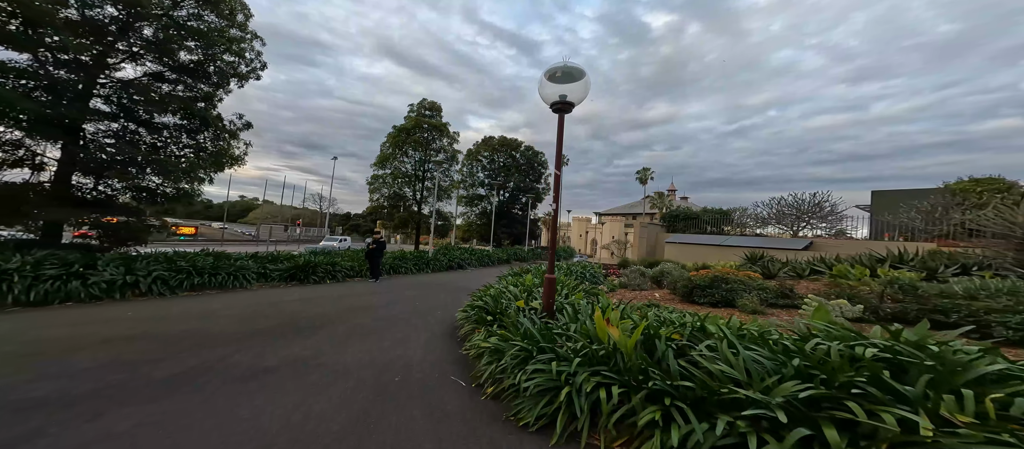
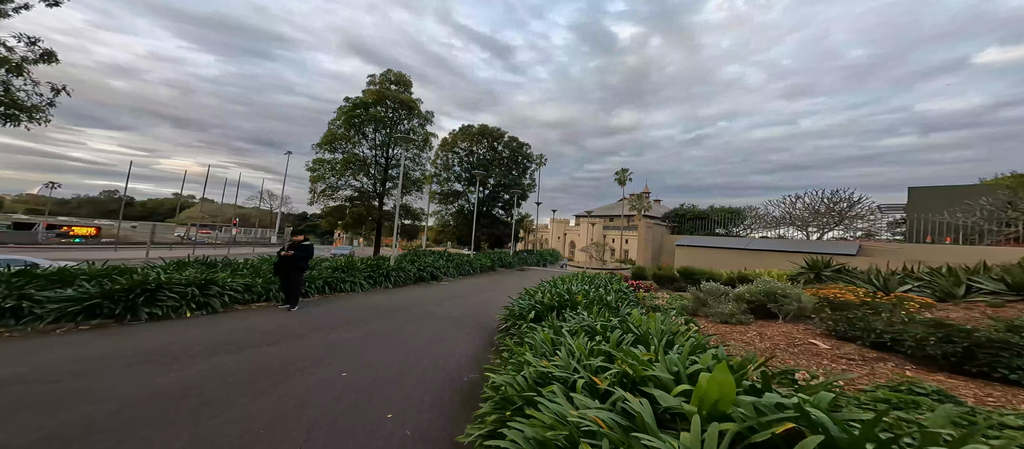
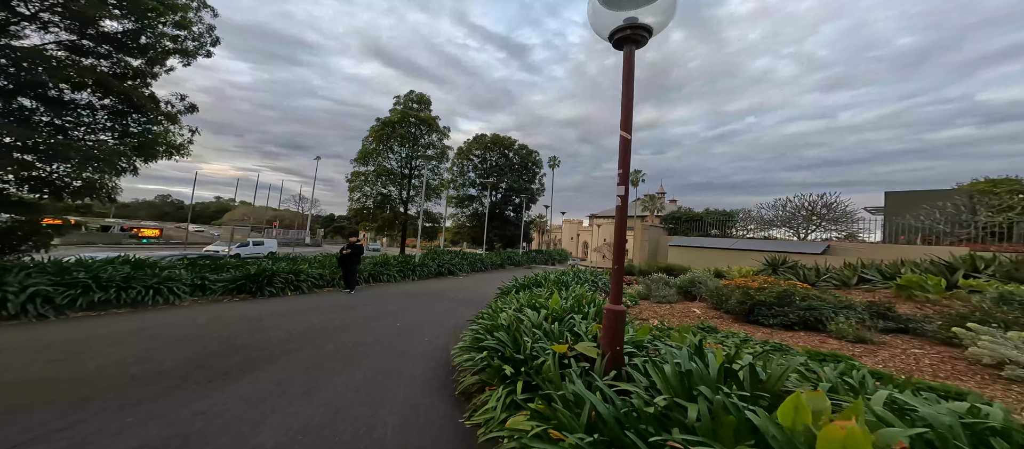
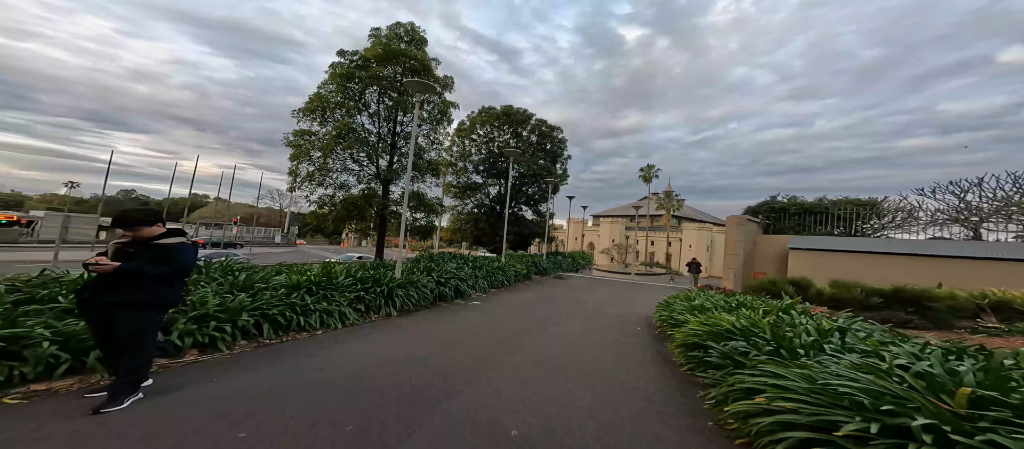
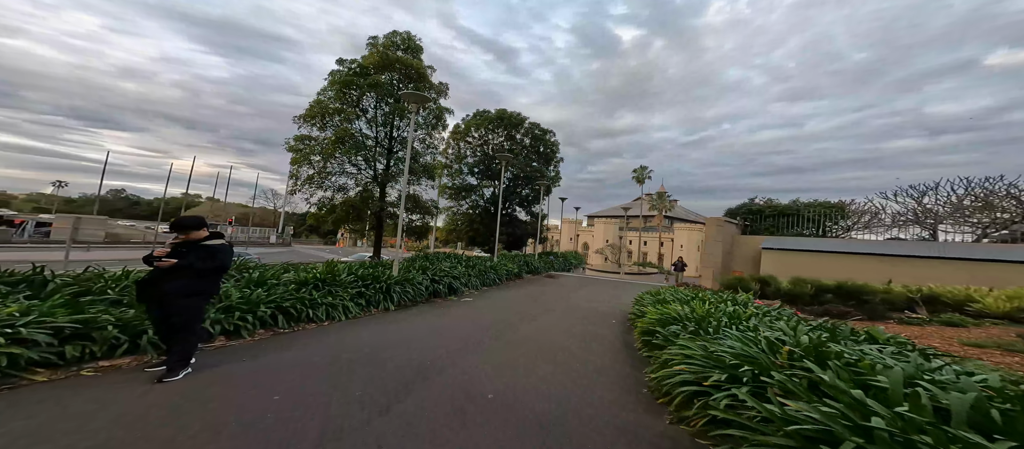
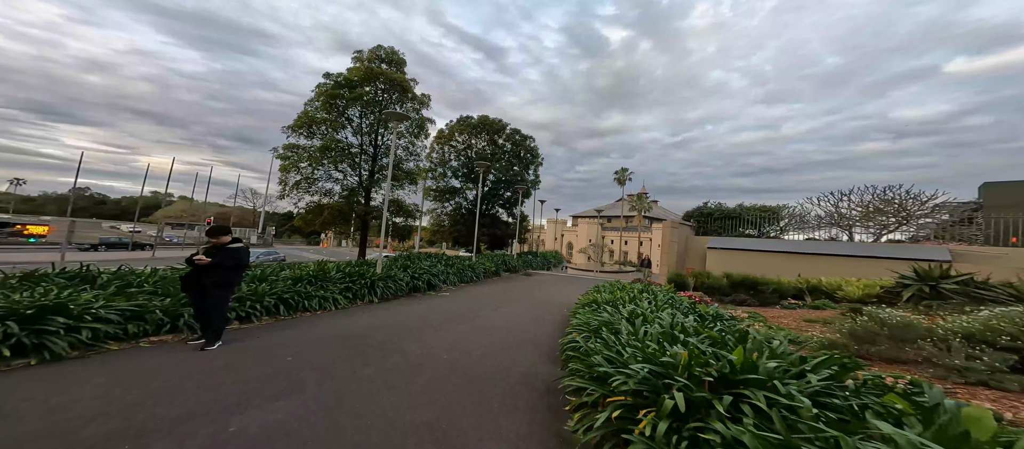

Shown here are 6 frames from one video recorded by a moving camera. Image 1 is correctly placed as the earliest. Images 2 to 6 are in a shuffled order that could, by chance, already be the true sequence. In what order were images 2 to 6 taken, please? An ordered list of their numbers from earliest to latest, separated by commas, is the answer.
3, 2, 6, 5, 4
